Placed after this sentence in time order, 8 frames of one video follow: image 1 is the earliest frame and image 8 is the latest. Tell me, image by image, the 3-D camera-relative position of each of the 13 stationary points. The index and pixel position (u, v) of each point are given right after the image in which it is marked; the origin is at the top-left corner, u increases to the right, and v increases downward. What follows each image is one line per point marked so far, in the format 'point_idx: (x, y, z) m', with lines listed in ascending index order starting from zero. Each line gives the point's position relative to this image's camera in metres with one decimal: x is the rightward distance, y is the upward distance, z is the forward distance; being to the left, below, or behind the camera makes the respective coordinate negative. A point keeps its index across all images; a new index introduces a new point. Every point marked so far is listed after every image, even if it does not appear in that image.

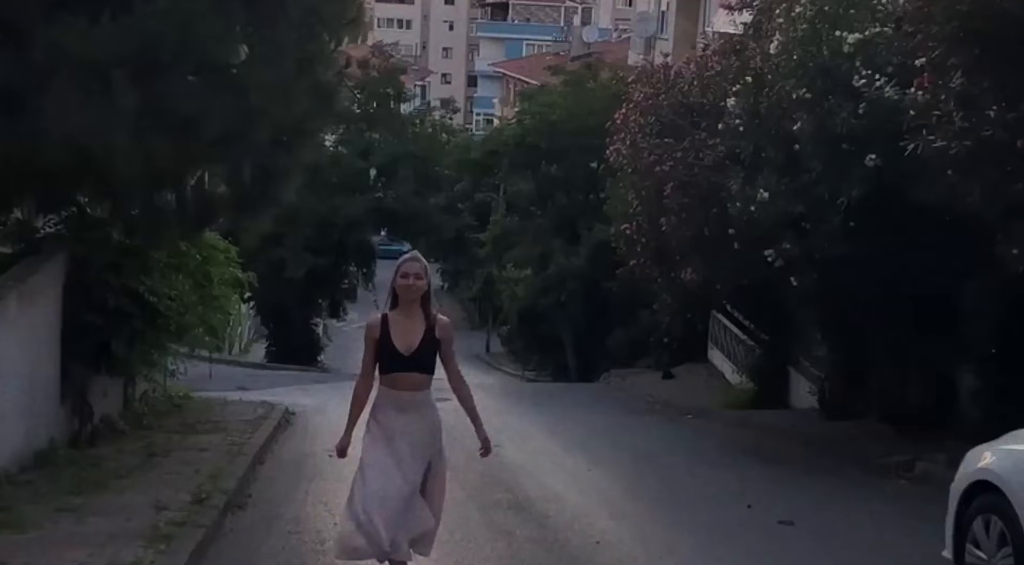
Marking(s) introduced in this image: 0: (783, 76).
0: (+2.6, +2.0, +16.2) m
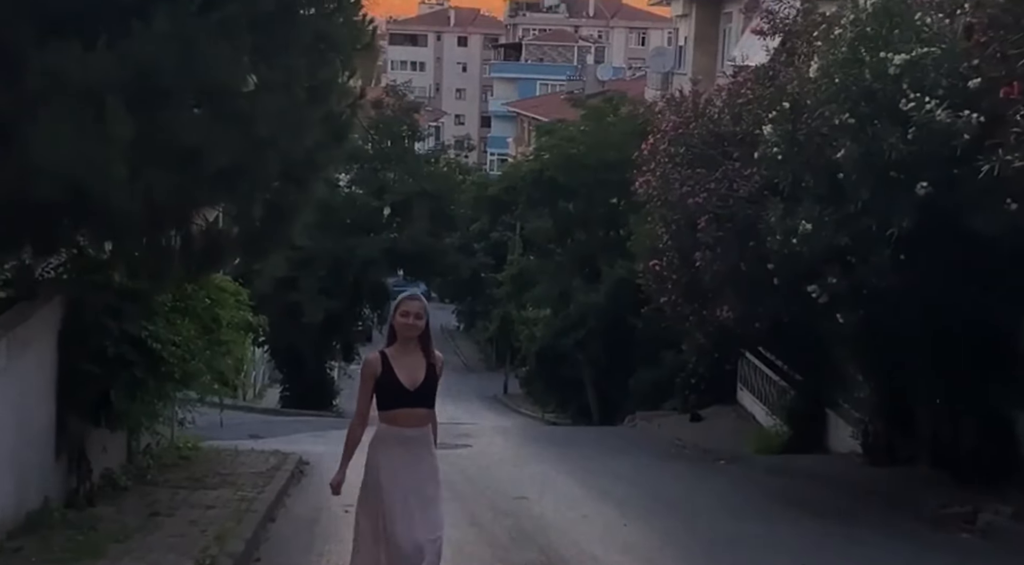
0: (+2.9, +1.7, +15.3) m
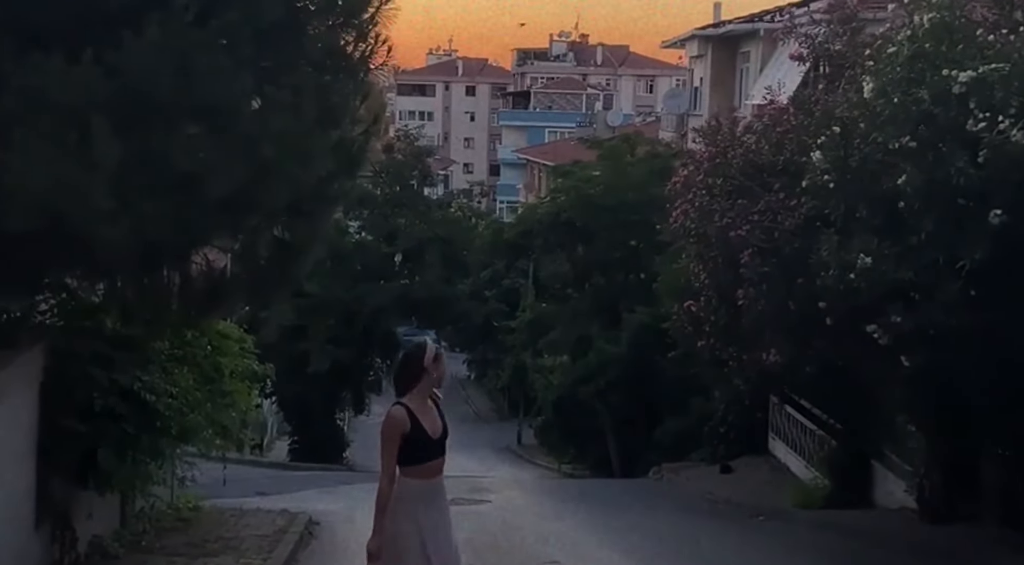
0: (+3.1, +1.3, +14.0) m
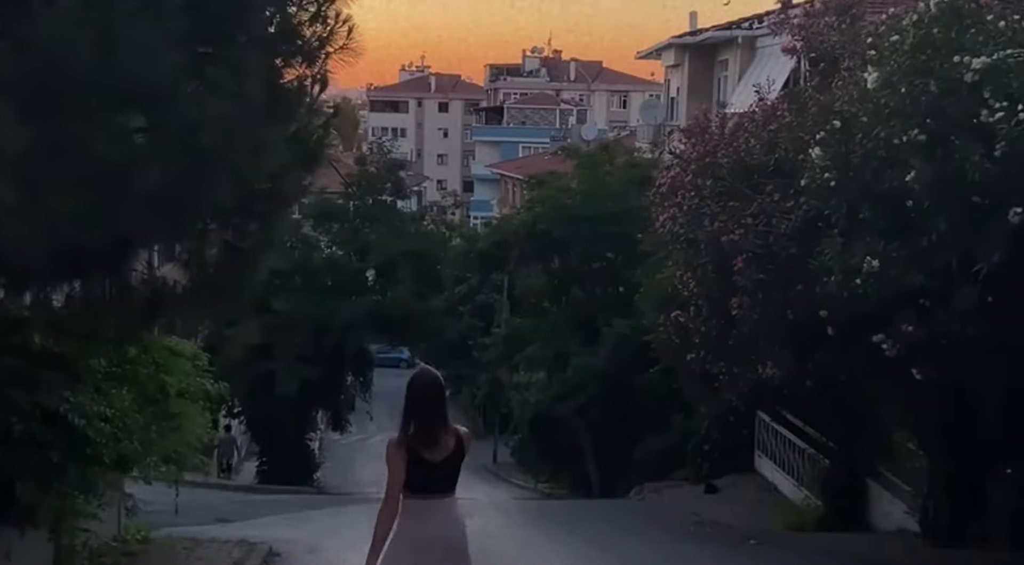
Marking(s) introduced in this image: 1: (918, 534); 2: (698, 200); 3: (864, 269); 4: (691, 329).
0: (+2.9, +1.3, +12.8) m
1: (+4.2, -2.6, +17.5) m
2: (+1.8, +0.8, +16.4) m
3: (+2.7, +0.1, +12.6) m
4: (+1.8, -0.5, +17.2) m
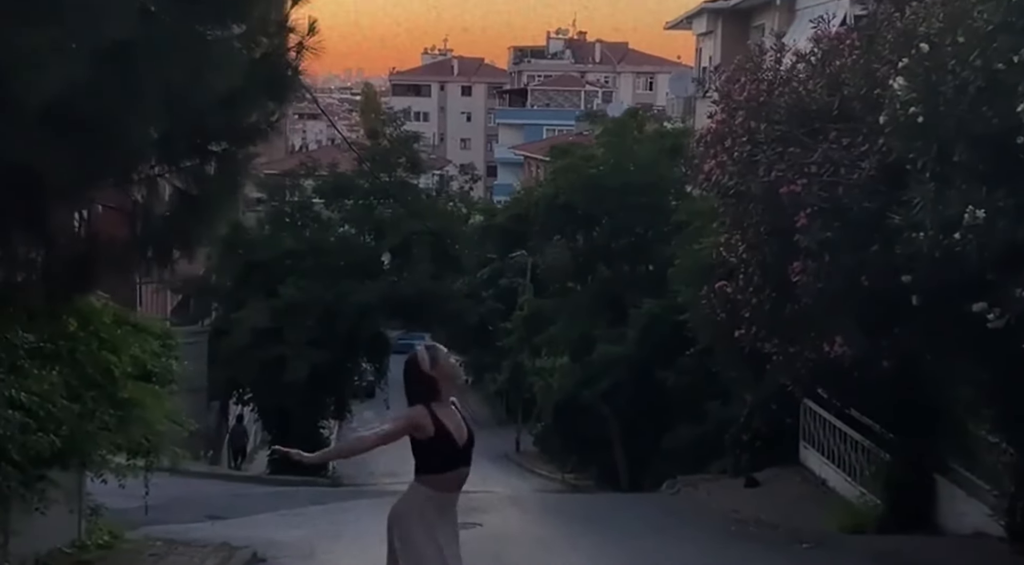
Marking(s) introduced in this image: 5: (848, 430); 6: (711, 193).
0: (+3.0, +1.6, +10.5) m
1: (+4.4, -2.3, +15.1) m
2: (+2.0, +1.1, +14.1) m
3: (+2.8, +0.4, +10.3) m
4: (+2.0, -0.2, +14.8) m
5: (+4.0, -1.8, +19.8) m
6: (+1.8, +0.8, +15.2) m
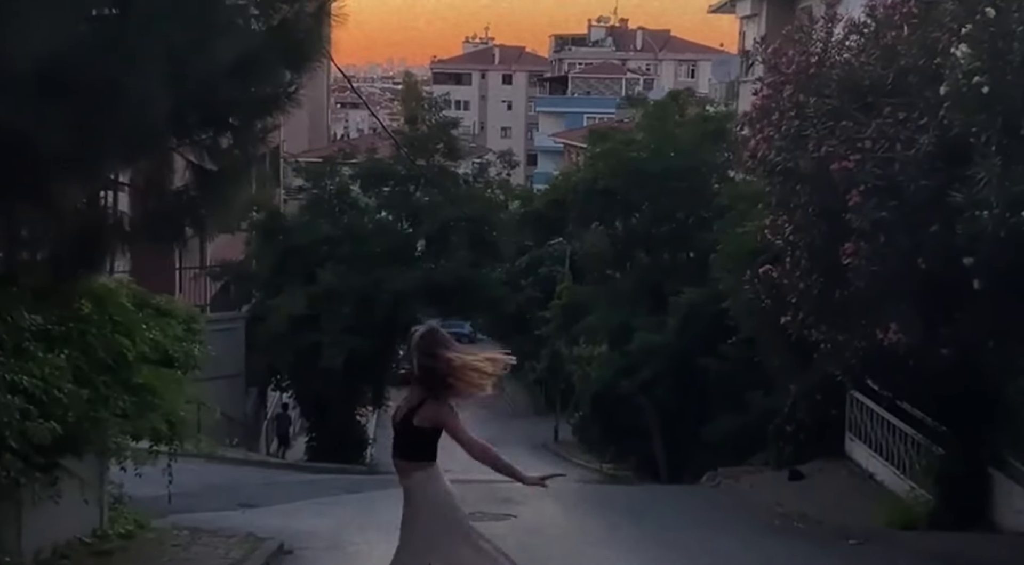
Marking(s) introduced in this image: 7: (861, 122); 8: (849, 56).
0: (+3.2, +1.7, +9.8) m
1: (+4.7, -2.2, +14.4) m
2: (+2.3, +1.3, +13.4) m
3: (+3.0, +0.5, +9.6) m
4: (+2.3, 0.0, +14.1) m
5: (+4.5, -1.6, +19.1) m
6: (+2.1, +0.9, +14.5) m
7: (+2.6, +1.1, +12.4) m
8: (+2.7, +1.8, +13.1) m
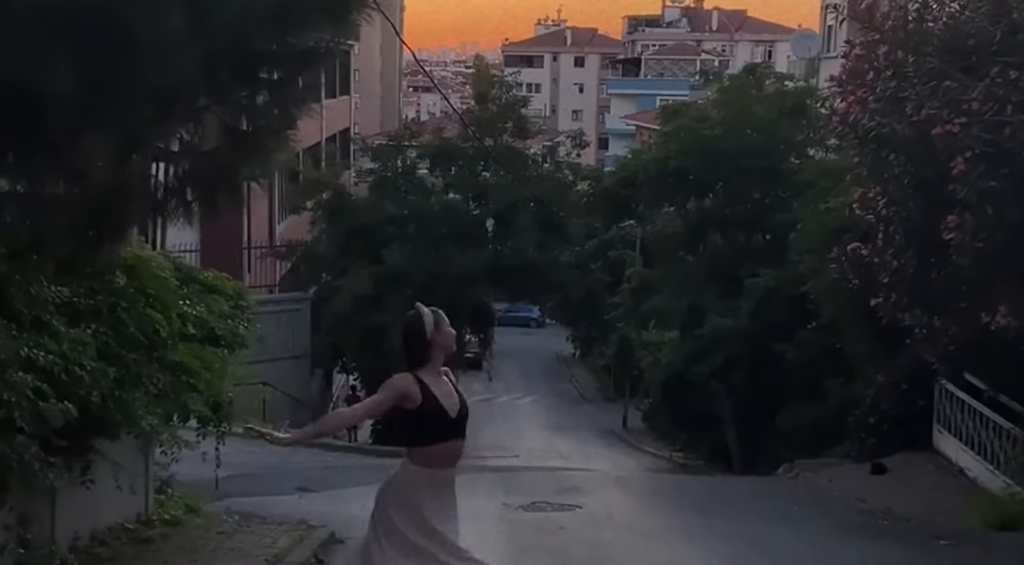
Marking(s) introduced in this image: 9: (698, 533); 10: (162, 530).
0: (+3.5, +1.8, +8.6) m
1: (+5.2, -2.0, +13.2) m
2: (+2.8, +1.4, +12.3) m
3: (+3.3, +0.6, +8.5) m
4: (+2.8, +0.1, +13.1) m
5: (+5.2, -1.4, +17.9) m
6: (+2.7, +1.1, +13.5) m
7: (+3.1, +1.3, +11.3) m
8: (+3.2, +1.9, +12.0) m
9: (+1.8, -2.4, +15.7) m
10: (-3.0, -2.1, +14.1) m
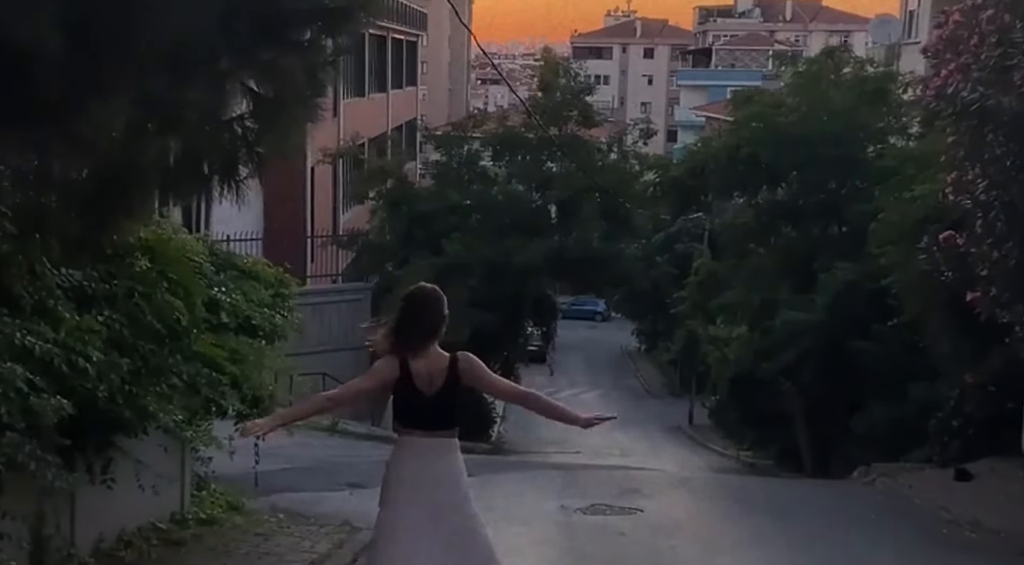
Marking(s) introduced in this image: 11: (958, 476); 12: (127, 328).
0: (+3.8, +1.8, +7.4) m
1: (+5.6, -2.0, +12.0) m
2: (+3.2, +1.5, +11.1) m
3: (+3.6, +0.6, +7.3) m
4: (+3.3, +0.2, +11.9) m
5: (+5.8, -1.4, +16.7) m
6: (+3.1, +1.1, +12.3) m
7: (+3.4, +1.3, +10.1) m
8: (+3.6, +2.0, +10.8) m
9: (+2.3, -2.3, +14.6) m
10: (-2.5, -2.0, +13.2) m
11: (+5.0, -2.2, +18.8) m
12: (-2.1, -0.2, +8.9) m
